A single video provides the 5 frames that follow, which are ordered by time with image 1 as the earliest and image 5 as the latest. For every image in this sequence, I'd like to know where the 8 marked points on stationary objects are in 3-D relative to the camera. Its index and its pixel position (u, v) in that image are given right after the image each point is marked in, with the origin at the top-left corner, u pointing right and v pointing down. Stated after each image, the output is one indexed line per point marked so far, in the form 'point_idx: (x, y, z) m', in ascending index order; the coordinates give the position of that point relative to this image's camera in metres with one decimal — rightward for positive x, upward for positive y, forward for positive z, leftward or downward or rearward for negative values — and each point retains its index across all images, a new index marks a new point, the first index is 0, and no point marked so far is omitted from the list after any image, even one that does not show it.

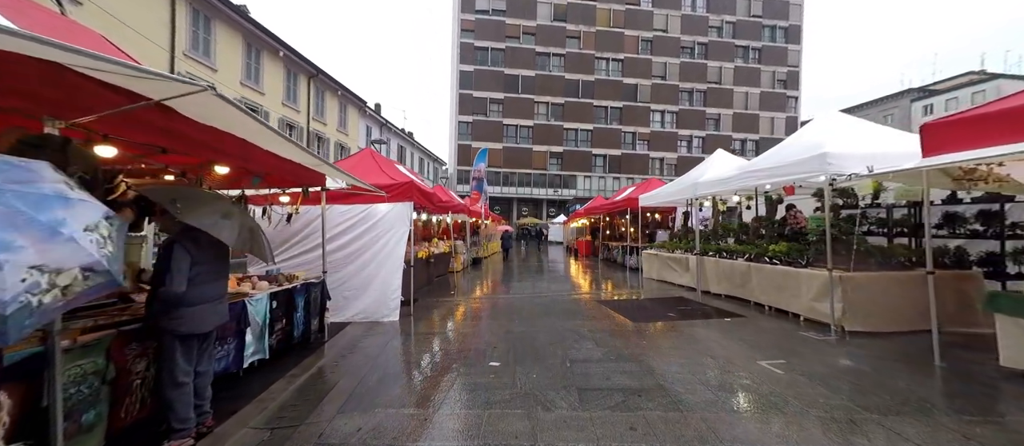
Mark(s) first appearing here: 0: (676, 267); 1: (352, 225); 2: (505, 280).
0: (+4.3, -1.2, +9.1) m
1: (-3.0, 0.0, +6.7) m
2: (-0.2, -2.1, +13.8) m
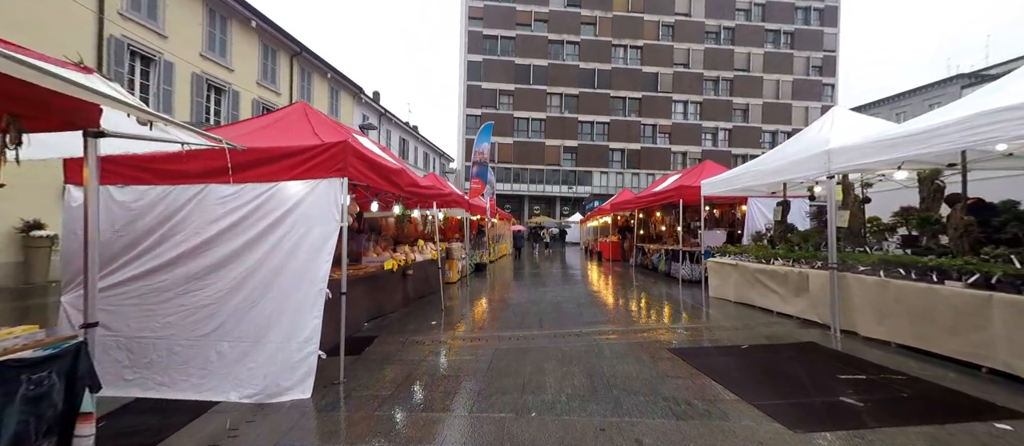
0: (+4.5, -1.1, +5.9) m
1: (-2.9, 0.0, +3.8) m
2: (+0.1, -2.0, +10.8) m
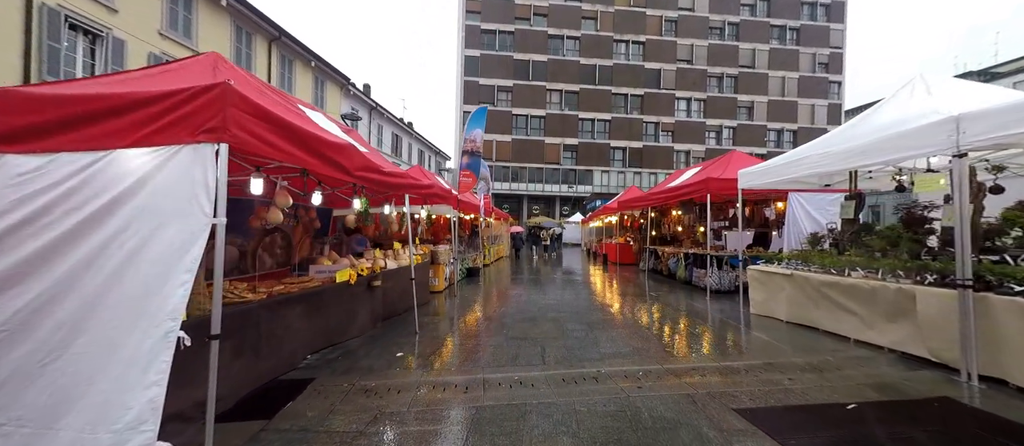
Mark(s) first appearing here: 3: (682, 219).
0: (+4.4, -1.1, +4.5) m
1: (-3.0, +0.1, +2.3) m
2: (0.0, -2.0, +9.3) m
3: (+5.7, +0.2, +11.7) m
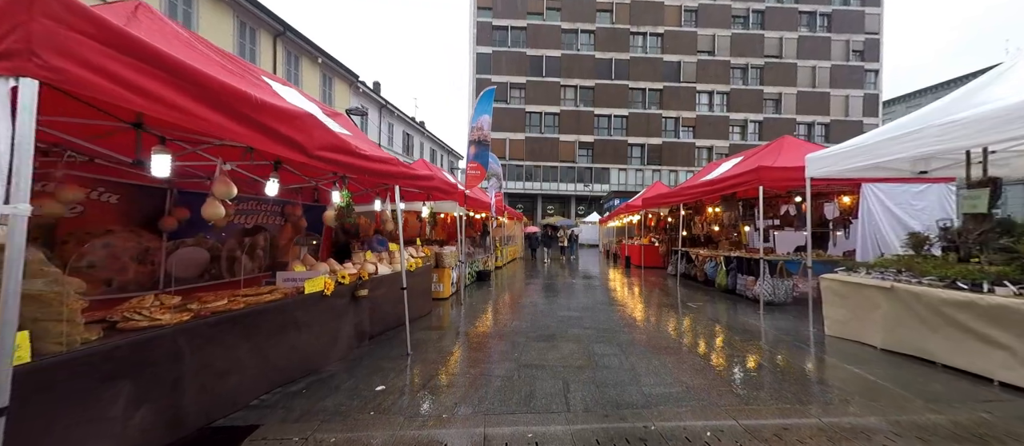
0: (+4.5, -1.0, +3.2) m
1: (-3.0, +0.1, +1.3) m
2: (+0.3, -2.0, +8.2) m
3: (+6.1, +0.2, +10.4) m
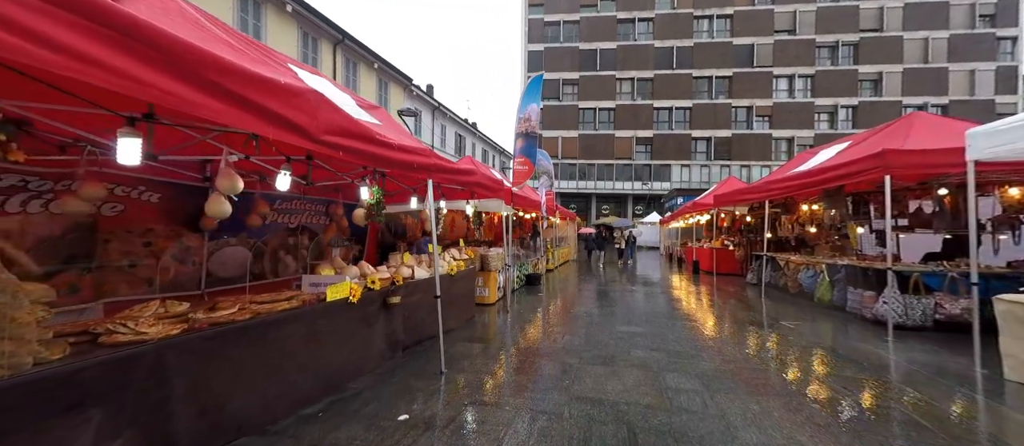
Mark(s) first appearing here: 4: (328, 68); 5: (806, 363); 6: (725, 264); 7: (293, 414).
0: (+4.8, -1.0, +1.8) m
1: (-2.9, +0.1, +1.0) m
2: (+1.4, -2.0, +7.3) m
3: (+7.4, +0.2, +8.6) m
4: (-9.0, +7.7, +17.2) m
5: (+4.0, -1.9, +4.8) m
6: (+7.8, -1.5, +12.9) m
7: (-2.0, -1.7, +3.2) m
